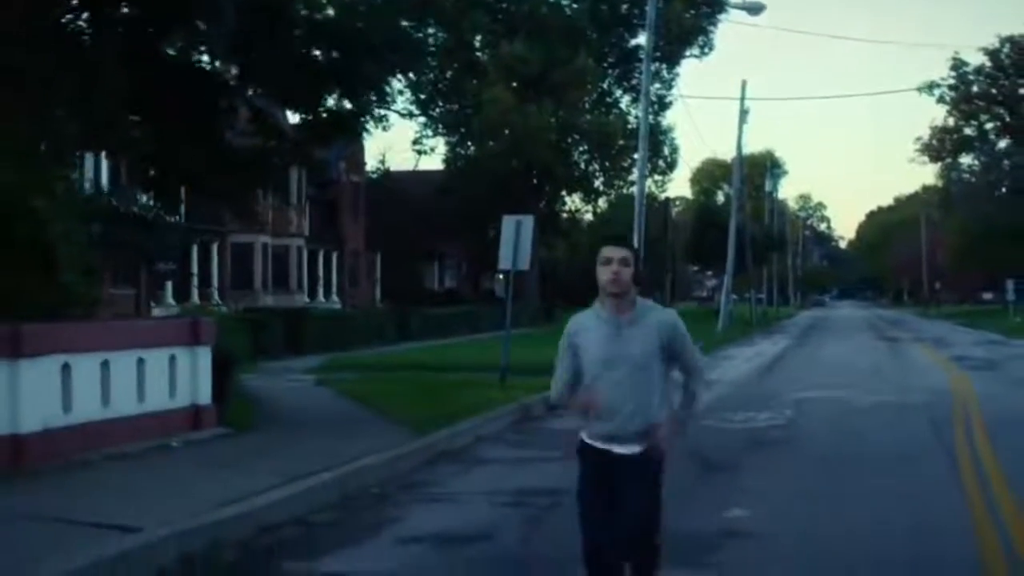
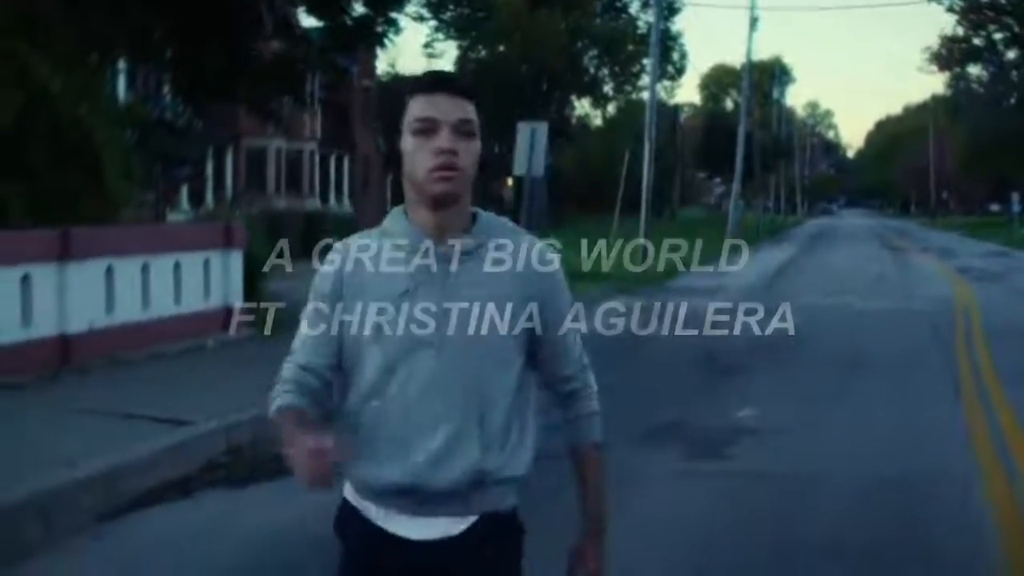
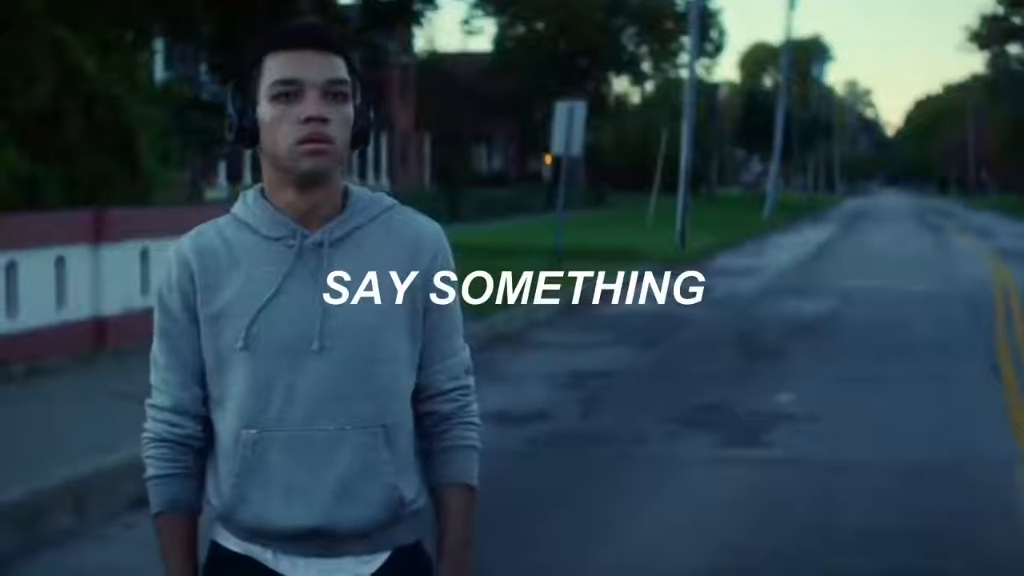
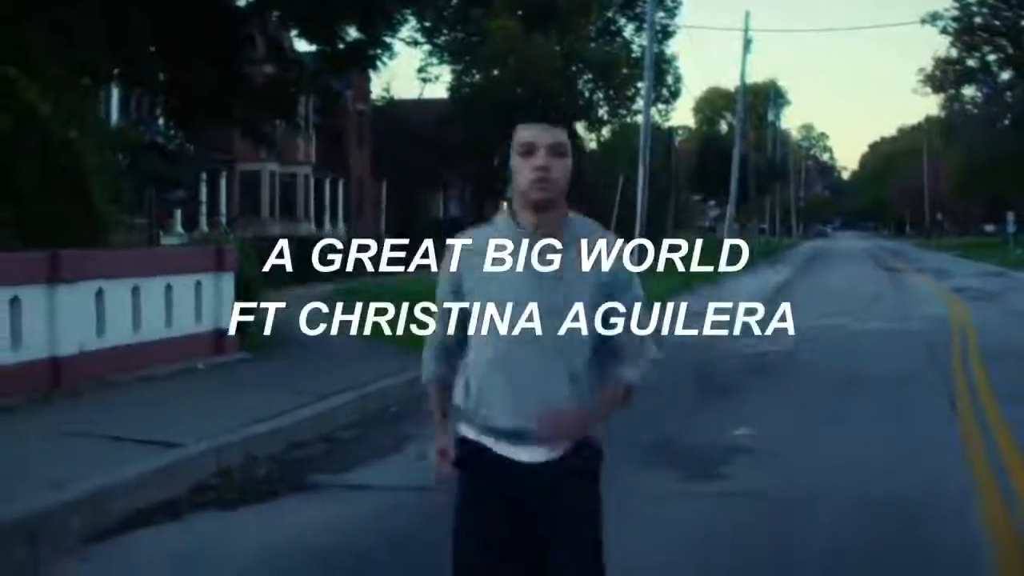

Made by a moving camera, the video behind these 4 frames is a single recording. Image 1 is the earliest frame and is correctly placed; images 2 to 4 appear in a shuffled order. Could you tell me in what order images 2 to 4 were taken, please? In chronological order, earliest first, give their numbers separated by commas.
4, 2, 3
